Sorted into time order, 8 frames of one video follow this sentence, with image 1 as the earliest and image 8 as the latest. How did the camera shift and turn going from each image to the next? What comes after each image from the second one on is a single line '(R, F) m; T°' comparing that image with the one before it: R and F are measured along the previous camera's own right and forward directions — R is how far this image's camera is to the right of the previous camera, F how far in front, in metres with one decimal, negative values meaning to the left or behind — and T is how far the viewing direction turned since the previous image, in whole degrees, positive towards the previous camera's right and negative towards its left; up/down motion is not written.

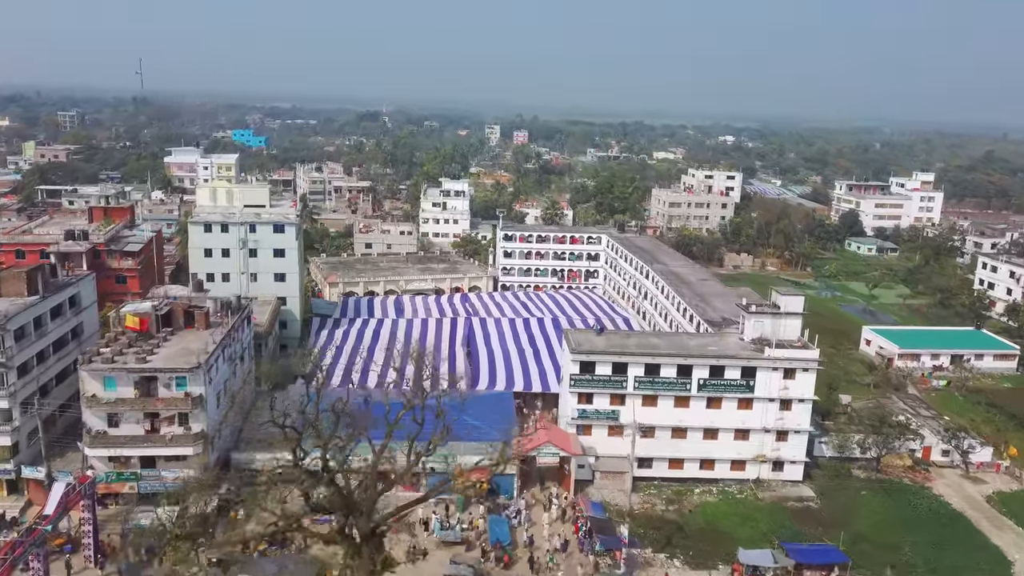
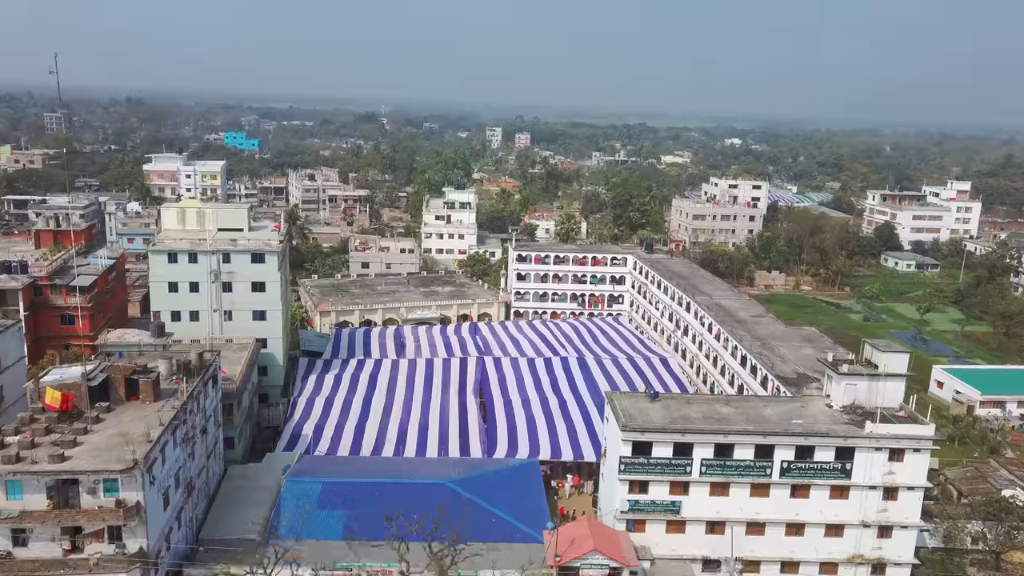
(-1.1, +6.0) m; 0°
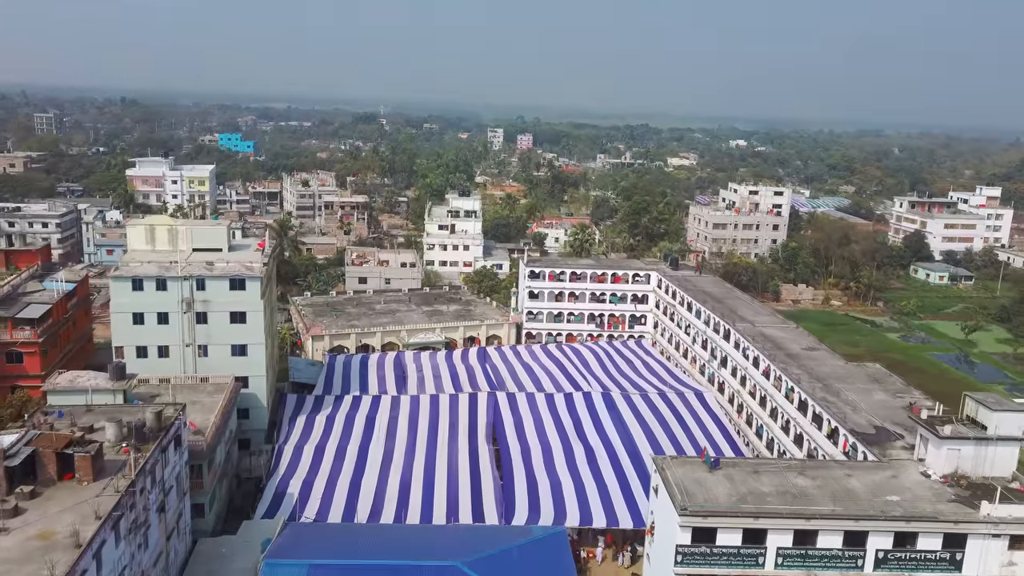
(-0.8, +4.4) m; 0°
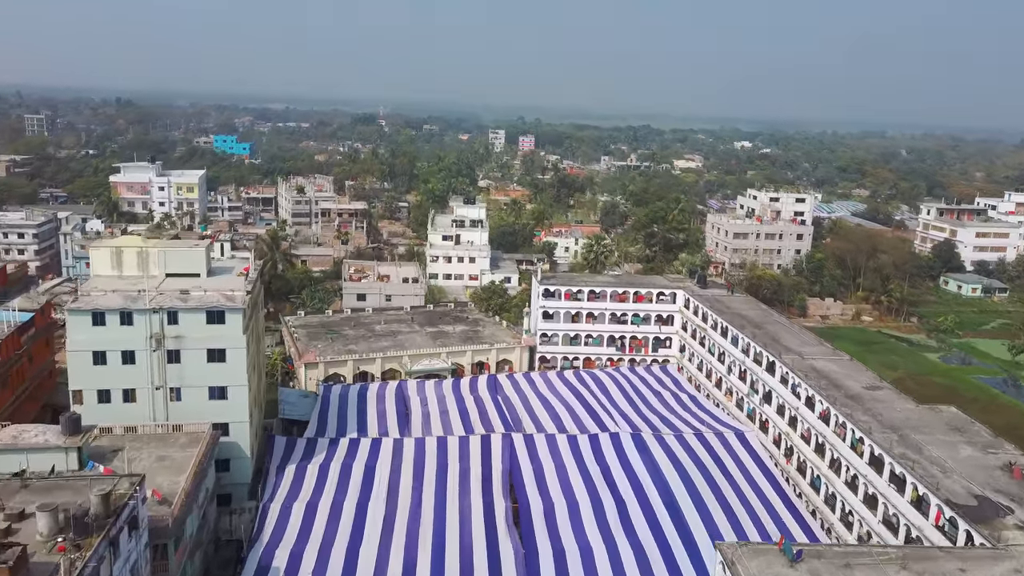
(-0.8, +3.8) m; 0°
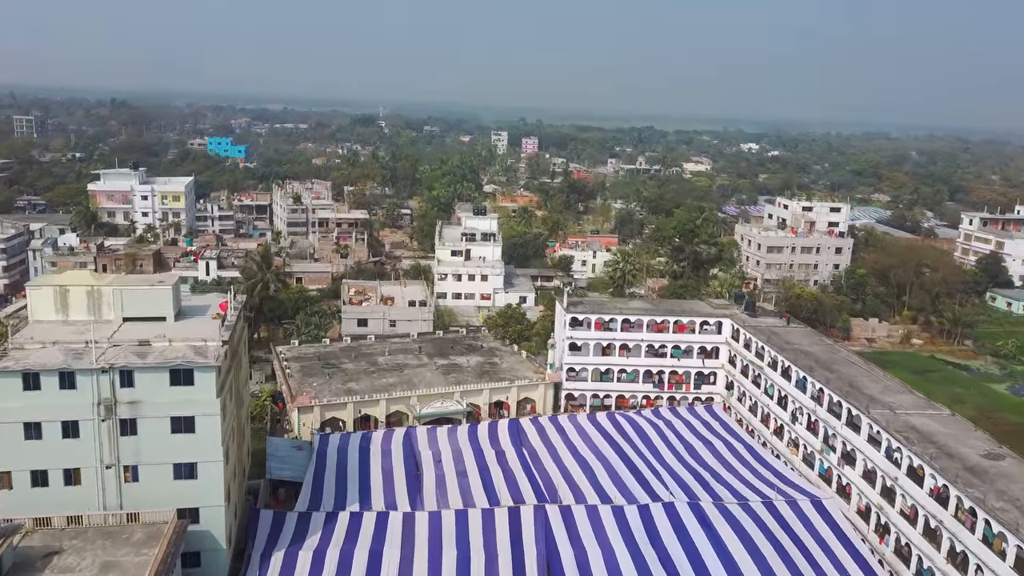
(-1.2, +5.0) m; 0°
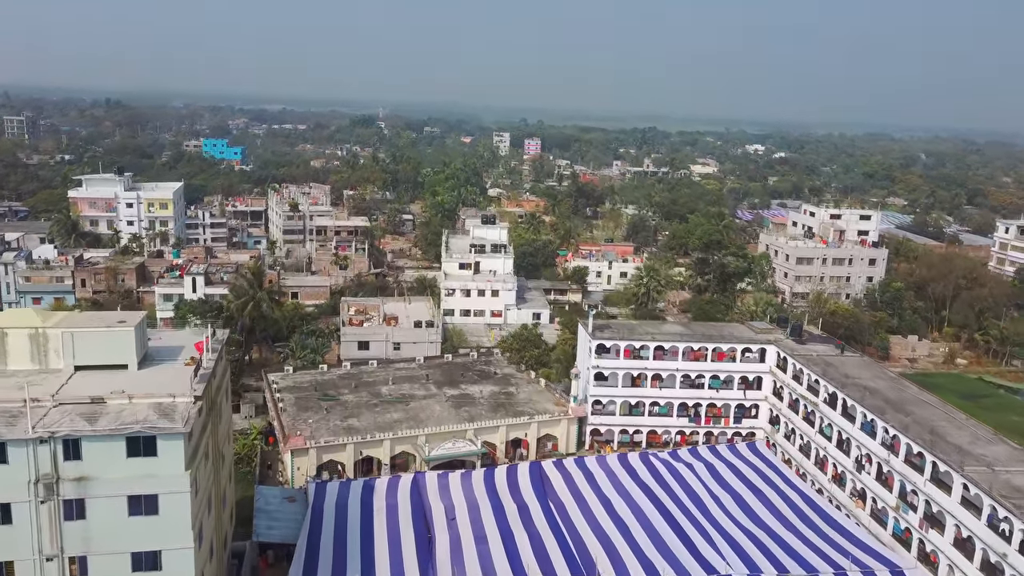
(-0.9, +3.8) m; 0°
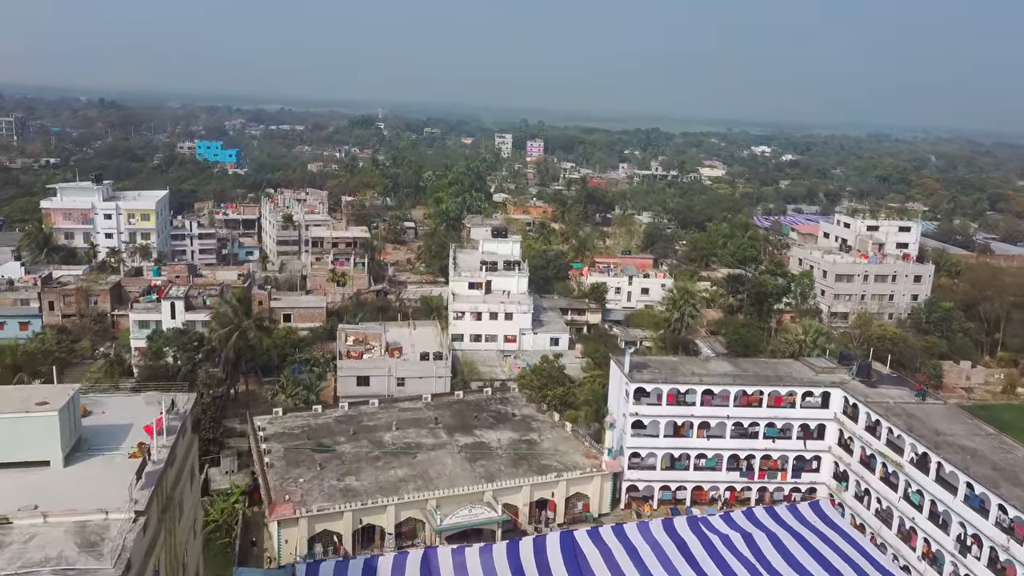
(-1.0, +4.4) m; 0°
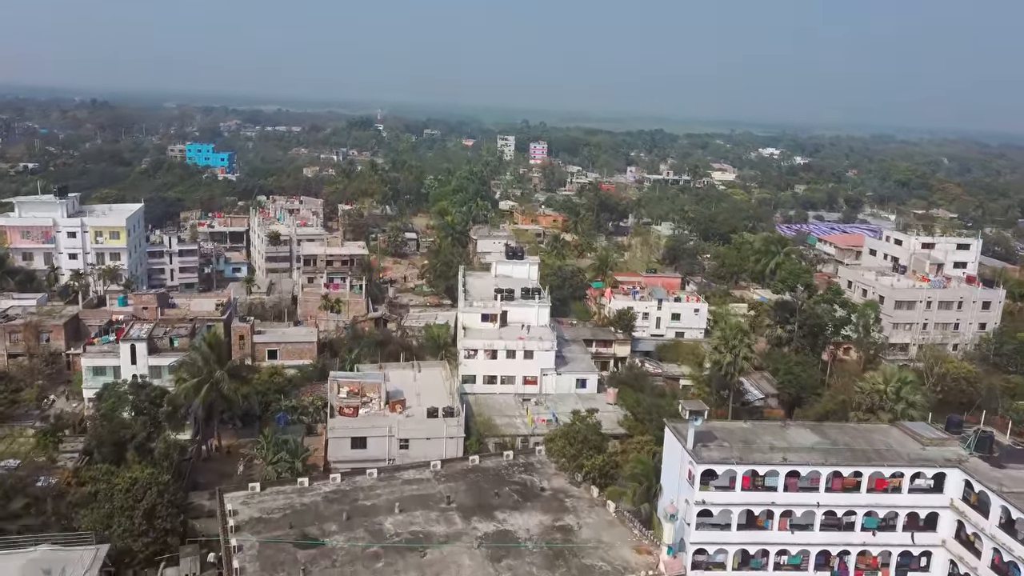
(-1.1, +5.6) m; 0°
